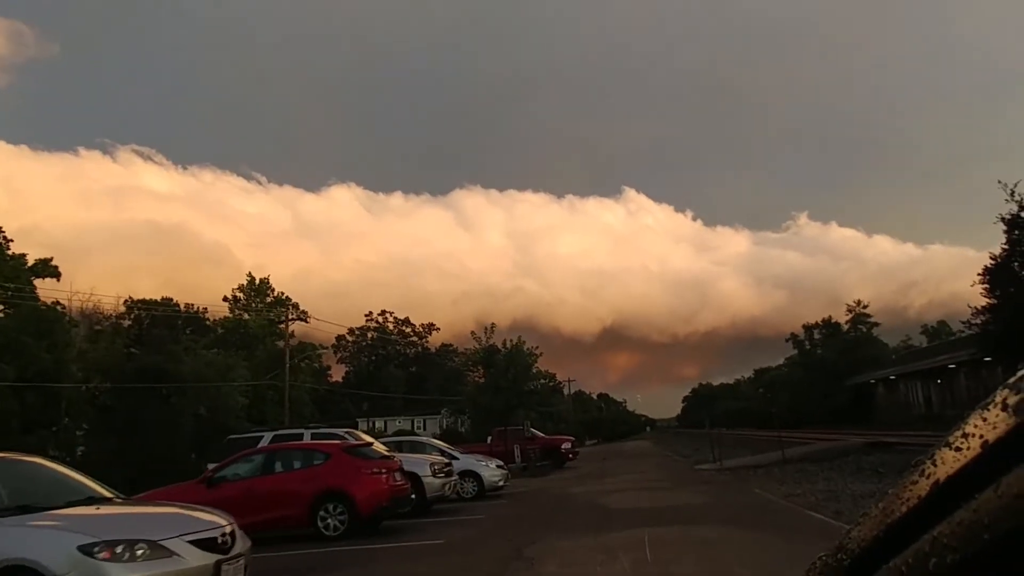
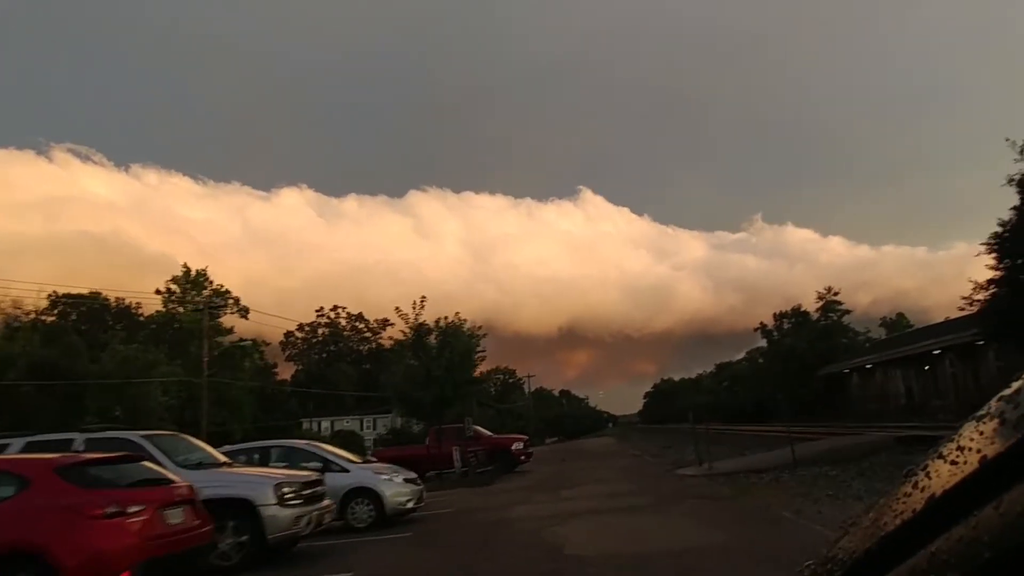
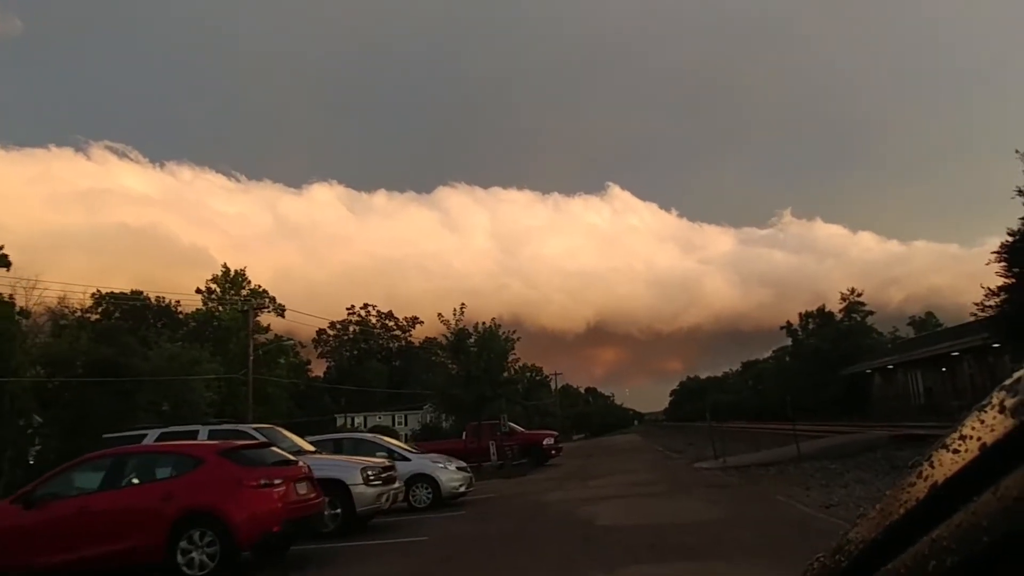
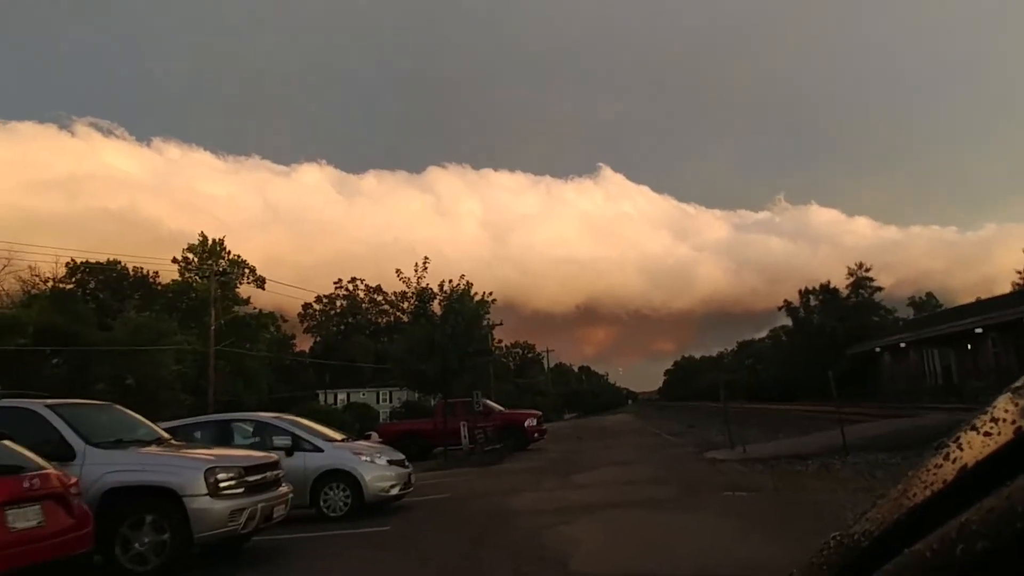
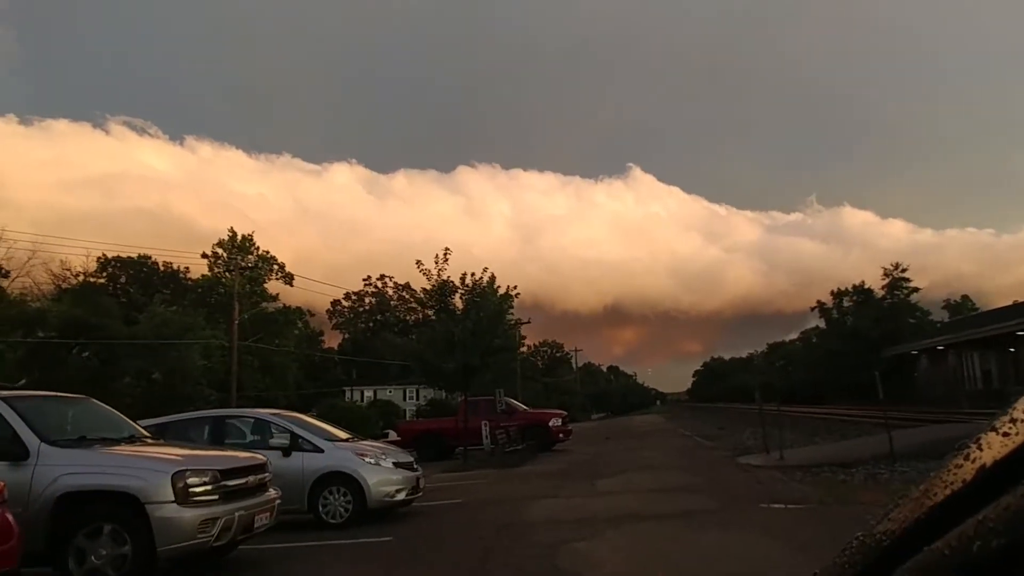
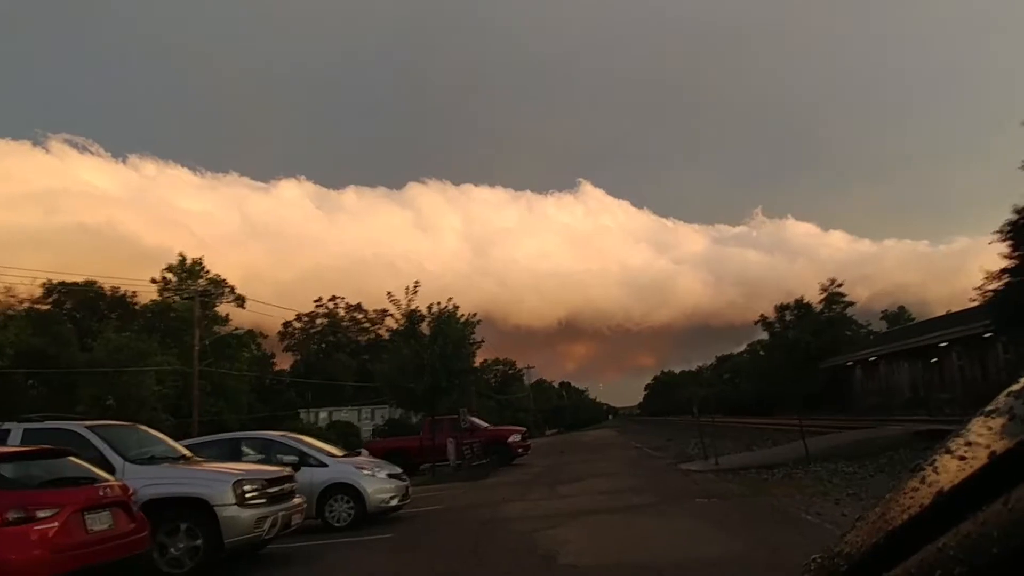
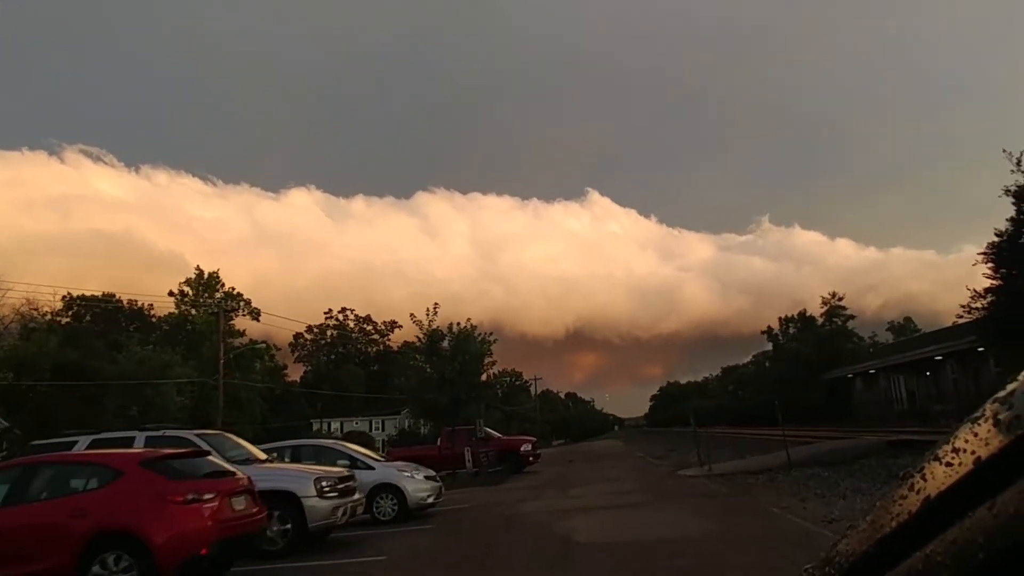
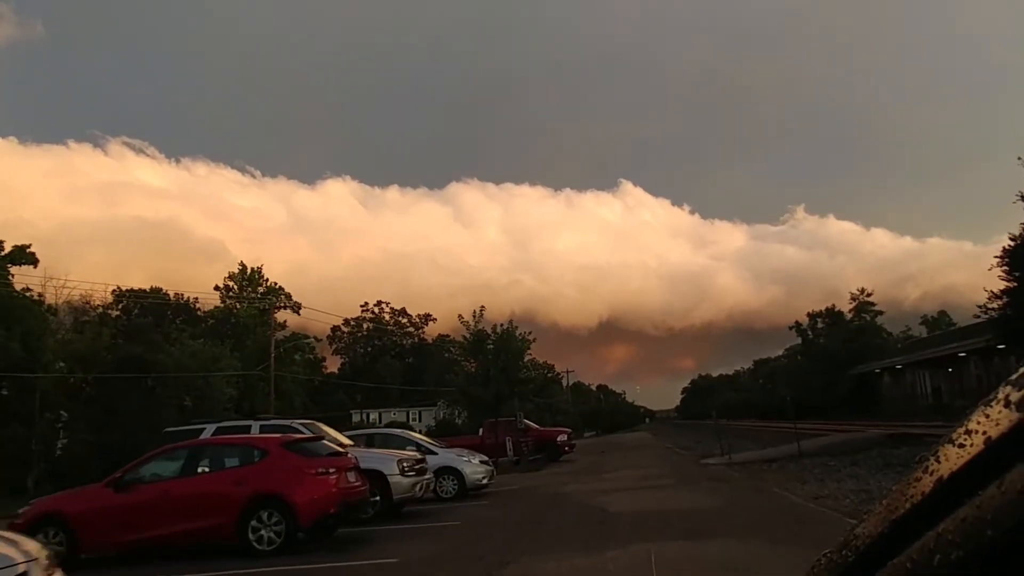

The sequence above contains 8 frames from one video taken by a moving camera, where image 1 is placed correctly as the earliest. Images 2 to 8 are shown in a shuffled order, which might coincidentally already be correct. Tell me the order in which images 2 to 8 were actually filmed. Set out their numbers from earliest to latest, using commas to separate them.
8, 3, 7, 2, 6, 4, 5
